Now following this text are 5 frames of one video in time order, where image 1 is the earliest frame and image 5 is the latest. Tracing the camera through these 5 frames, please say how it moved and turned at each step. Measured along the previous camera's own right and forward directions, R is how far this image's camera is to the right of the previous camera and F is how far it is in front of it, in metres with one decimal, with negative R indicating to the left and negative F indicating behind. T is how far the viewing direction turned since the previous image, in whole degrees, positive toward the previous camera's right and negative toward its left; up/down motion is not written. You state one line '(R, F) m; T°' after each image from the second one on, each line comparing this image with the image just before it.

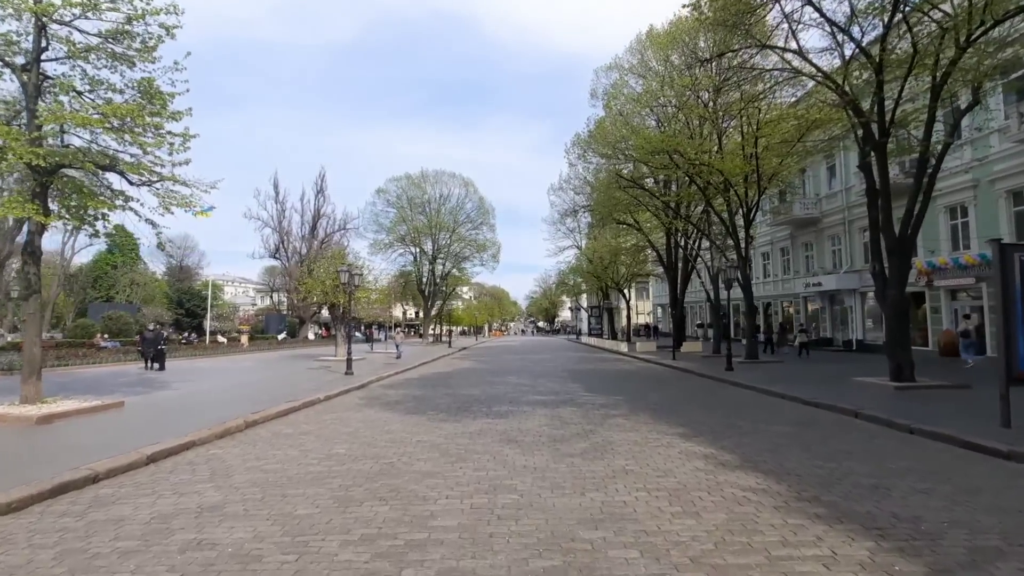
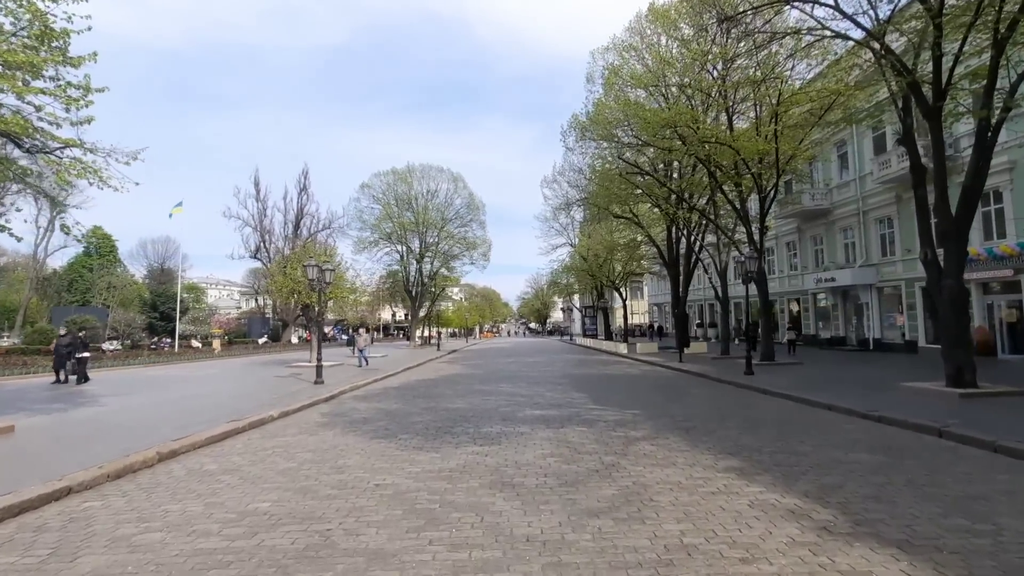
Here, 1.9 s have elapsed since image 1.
(0.0, +2.4) m; +1°
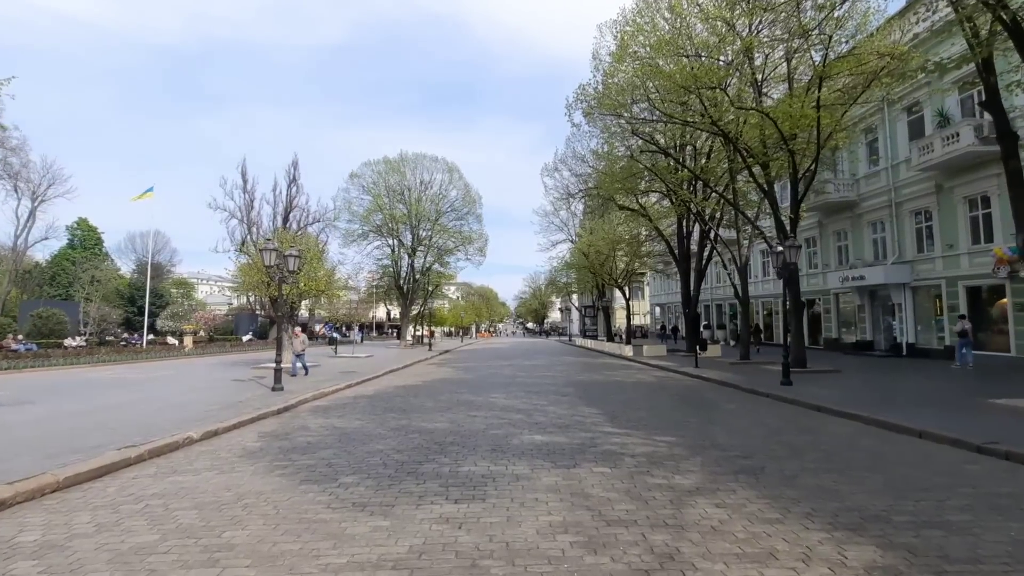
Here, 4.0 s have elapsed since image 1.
(0.0, +2.8) m; 0°
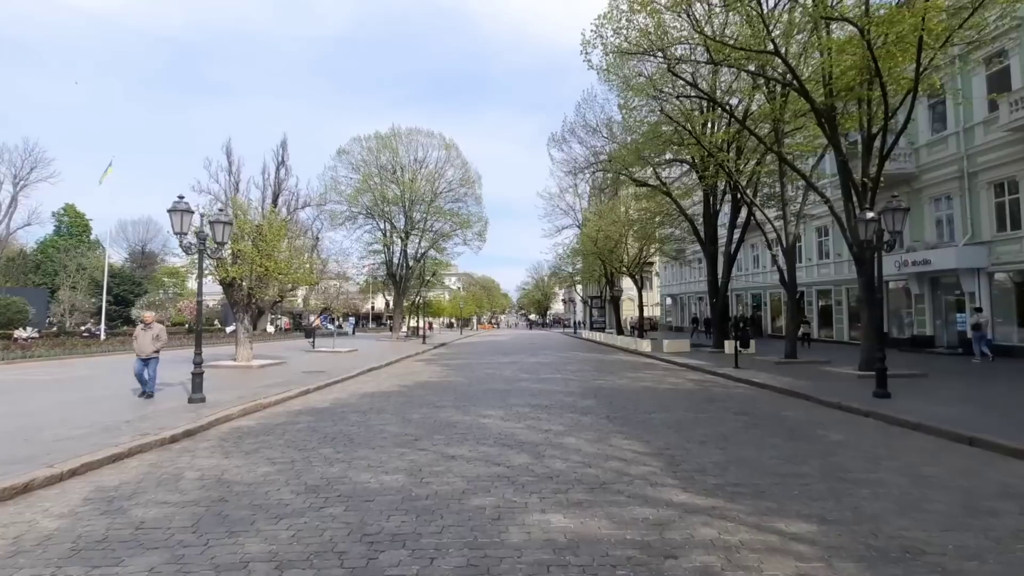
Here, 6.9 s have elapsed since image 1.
(0.0, +4.0) m; 0°
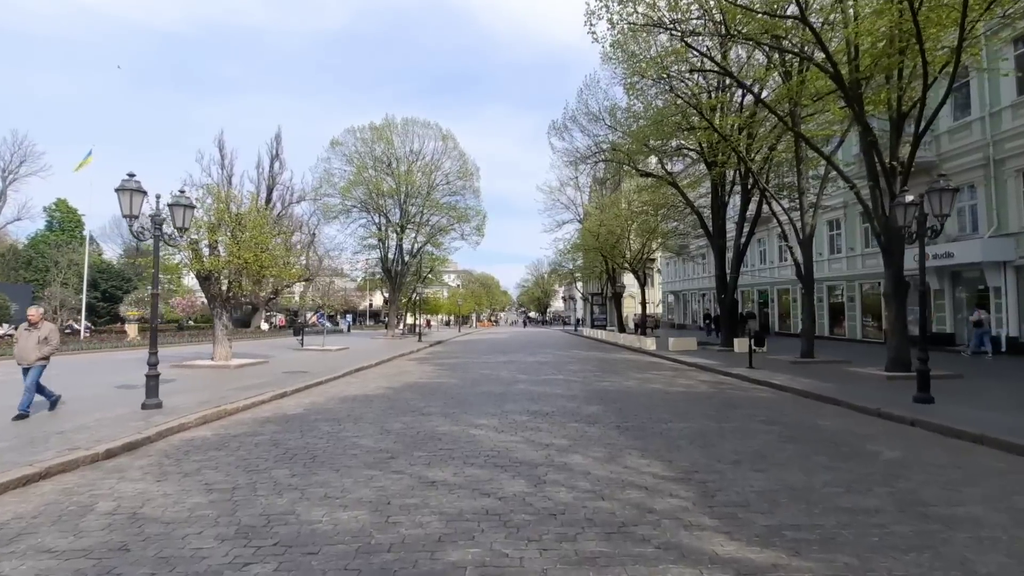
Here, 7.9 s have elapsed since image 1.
(+0.1, +1.3) m; 0°
